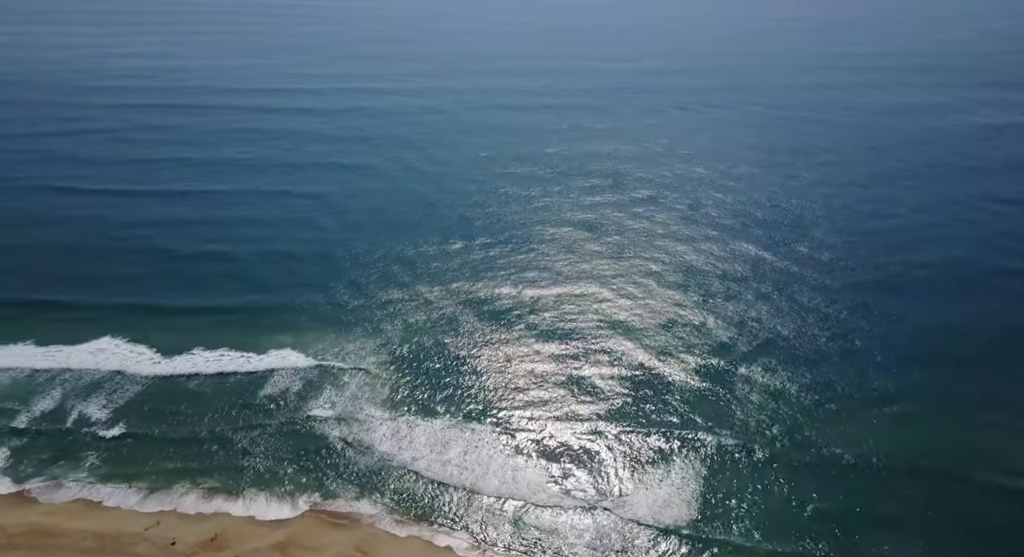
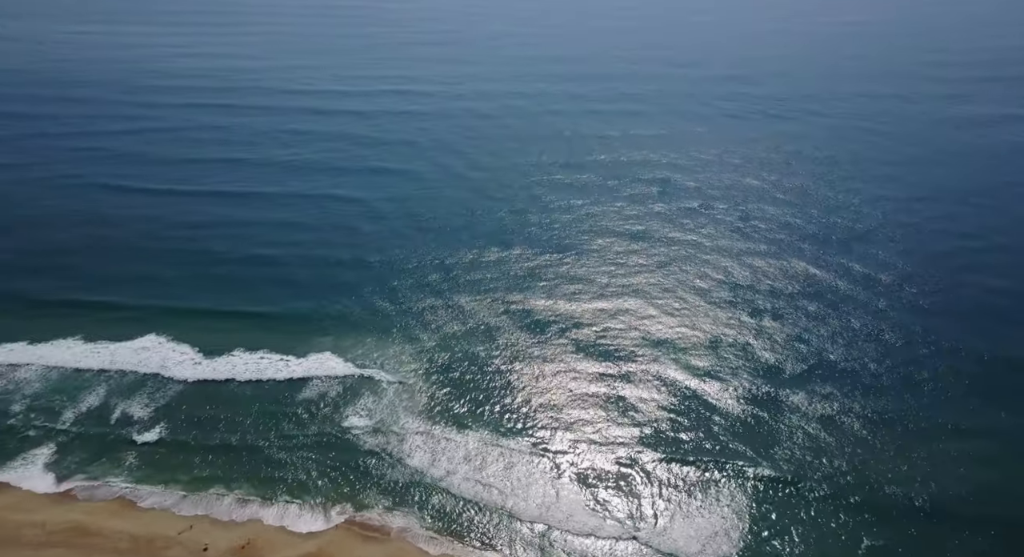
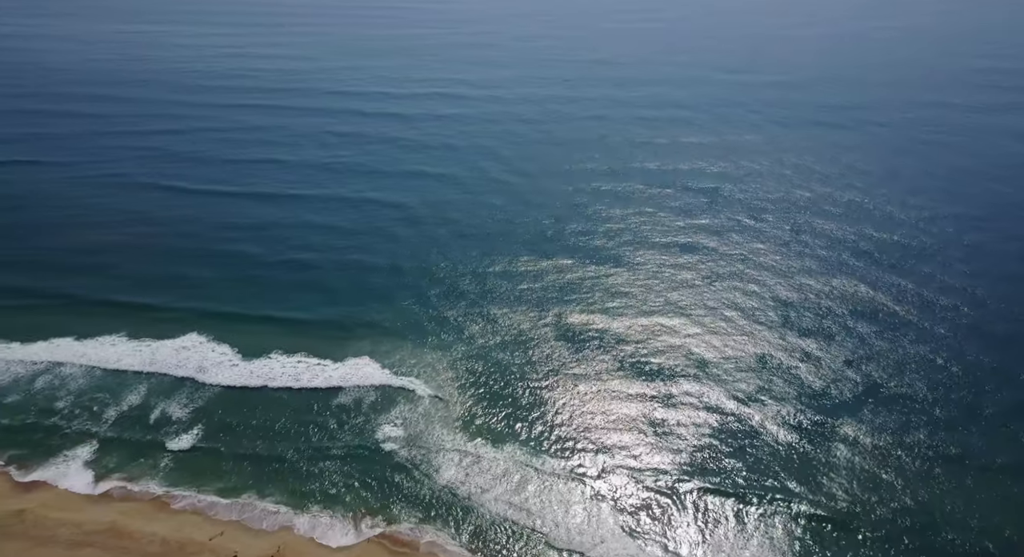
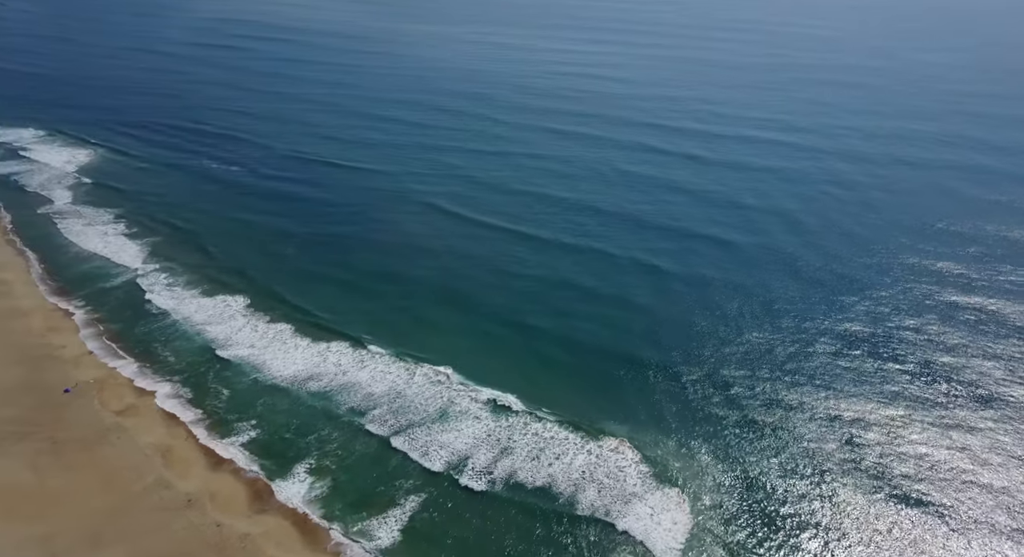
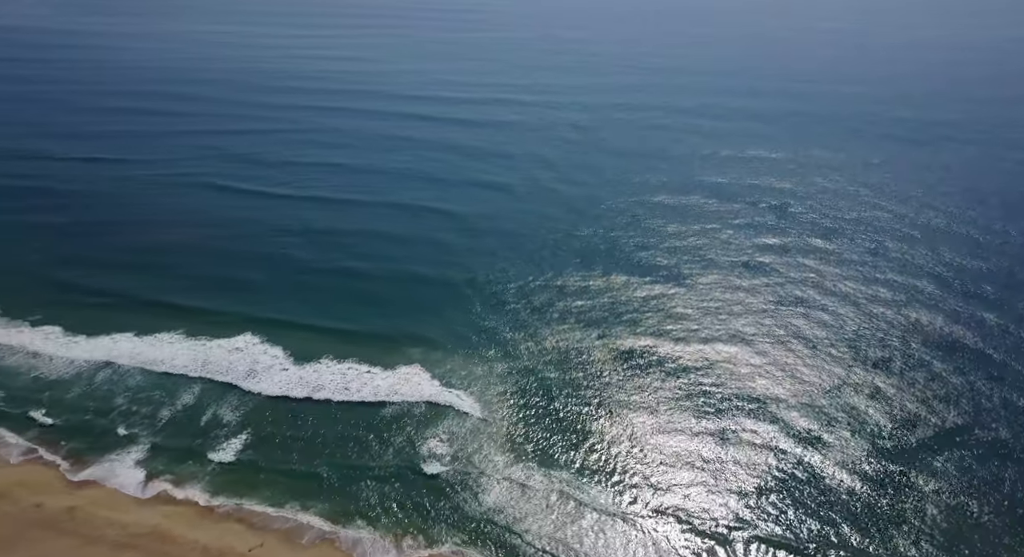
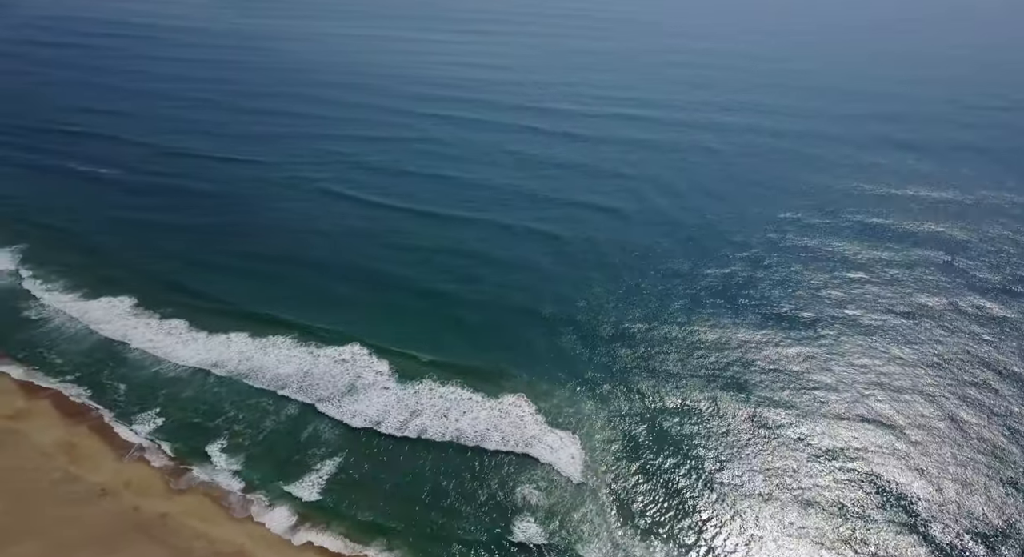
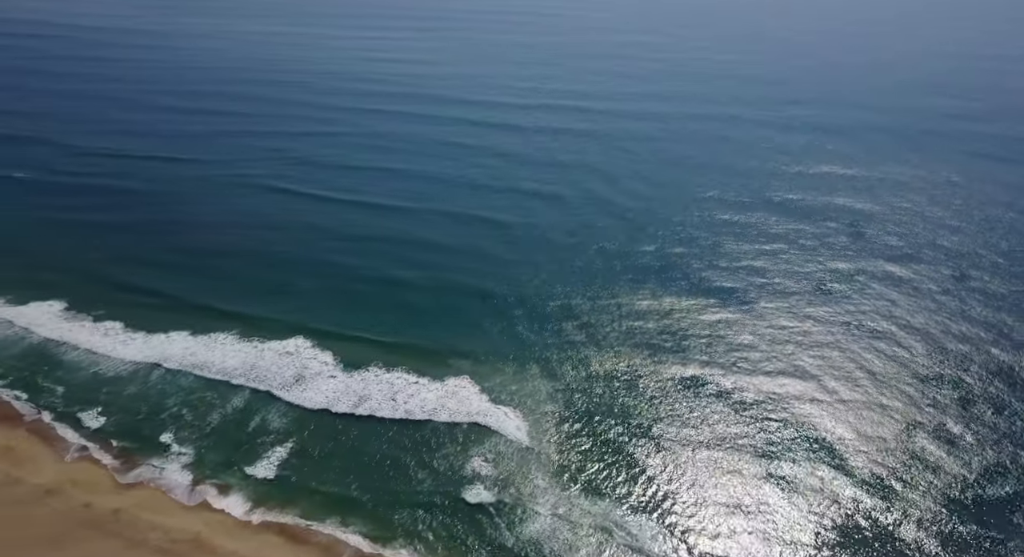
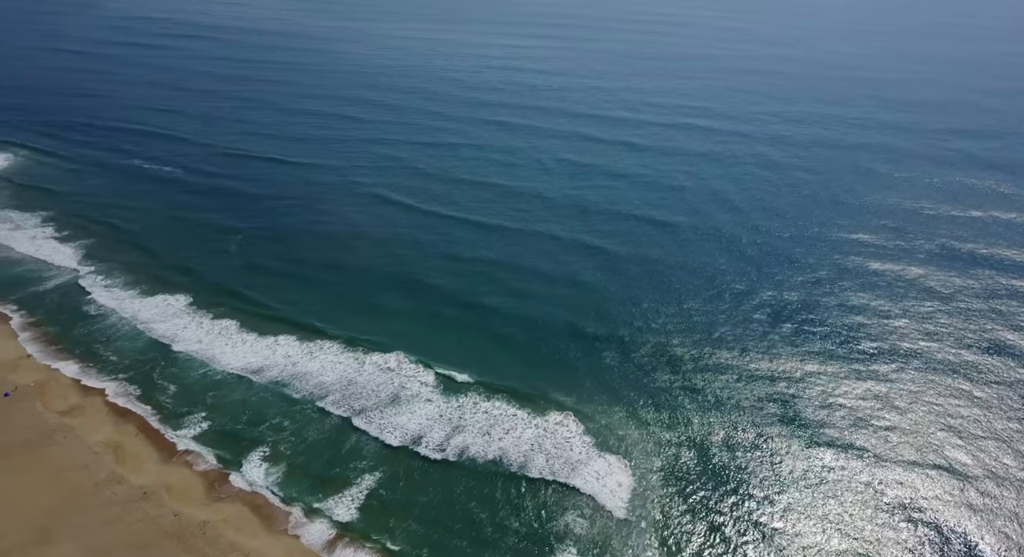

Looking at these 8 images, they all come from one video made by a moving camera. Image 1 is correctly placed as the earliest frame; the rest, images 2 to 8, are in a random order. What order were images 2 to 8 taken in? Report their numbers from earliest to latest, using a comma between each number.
2, 3, 5, 7, 6, 8, 4
